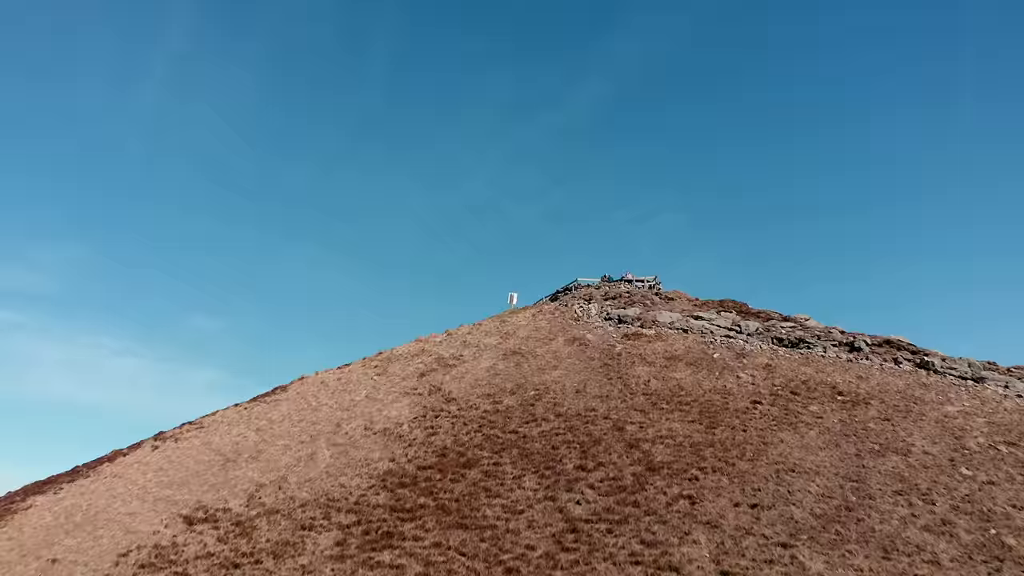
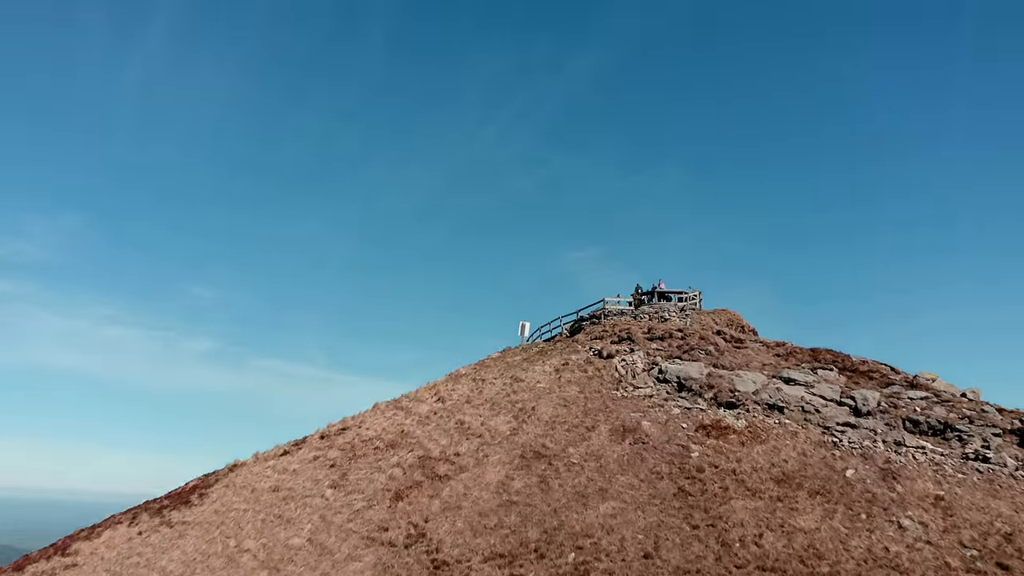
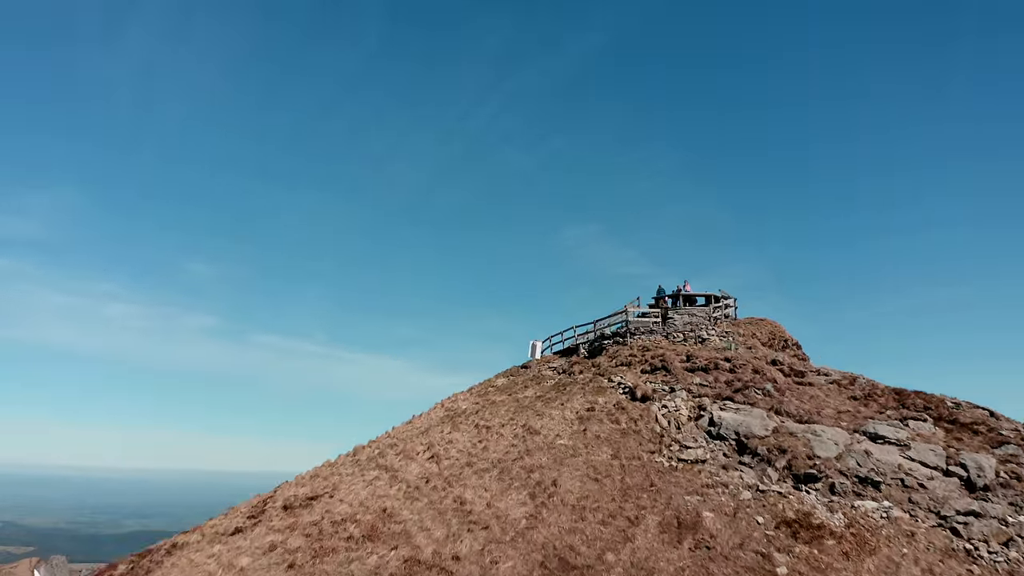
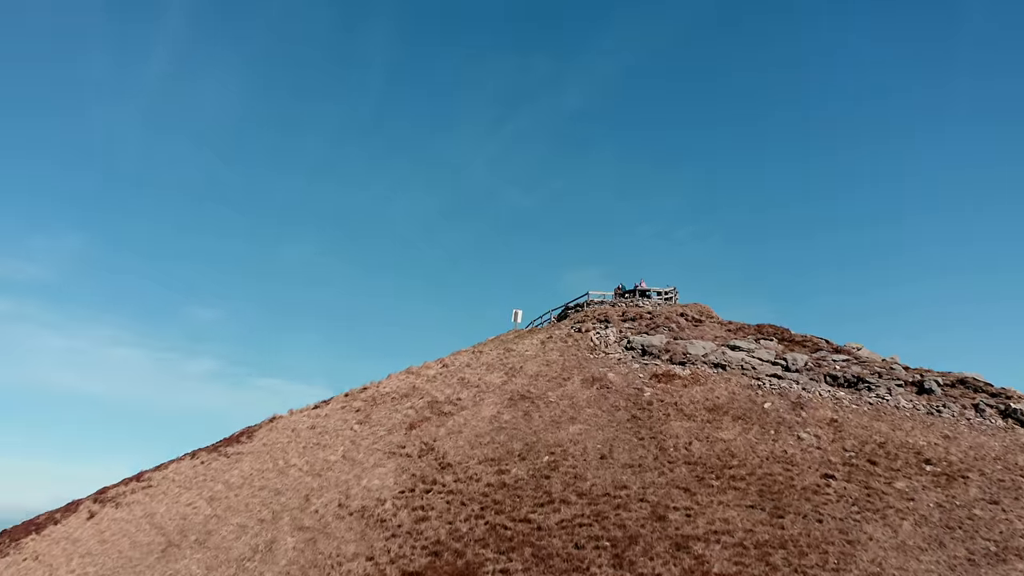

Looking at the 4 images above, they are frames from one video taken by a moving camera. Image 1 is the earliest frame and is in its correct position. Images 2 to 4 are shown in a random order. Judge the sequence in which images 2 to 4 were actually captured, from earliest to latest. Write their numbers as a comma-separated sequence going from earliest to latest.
4, 2, 3
